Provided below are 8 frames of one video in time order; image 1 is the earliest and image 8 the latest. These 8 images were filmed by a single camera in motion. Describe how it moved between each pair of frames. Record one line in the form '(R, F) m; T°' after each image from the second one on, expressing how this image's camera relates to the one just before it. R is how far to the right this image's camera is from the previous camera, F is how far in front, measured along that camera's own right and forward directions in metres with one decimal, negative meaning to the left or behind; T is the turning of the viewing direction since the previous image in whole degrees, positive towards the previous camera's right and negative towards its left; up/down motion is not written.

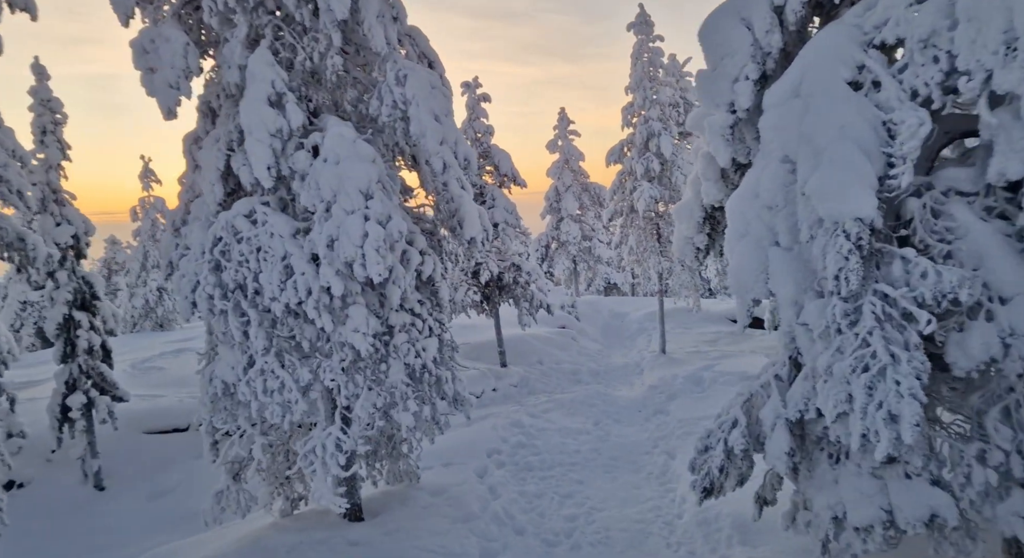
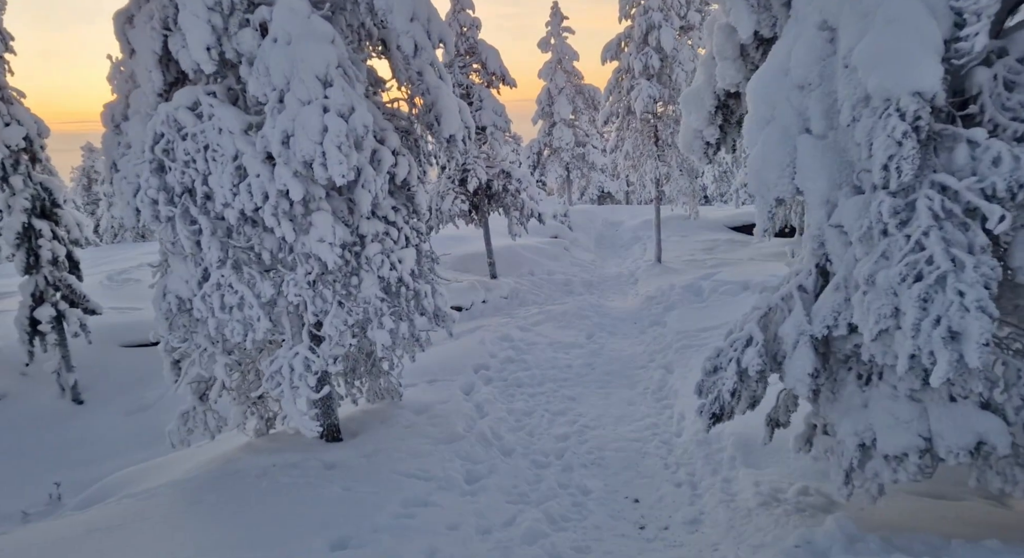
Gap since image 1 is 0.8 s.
(+0.1, +1.0) m; +1°
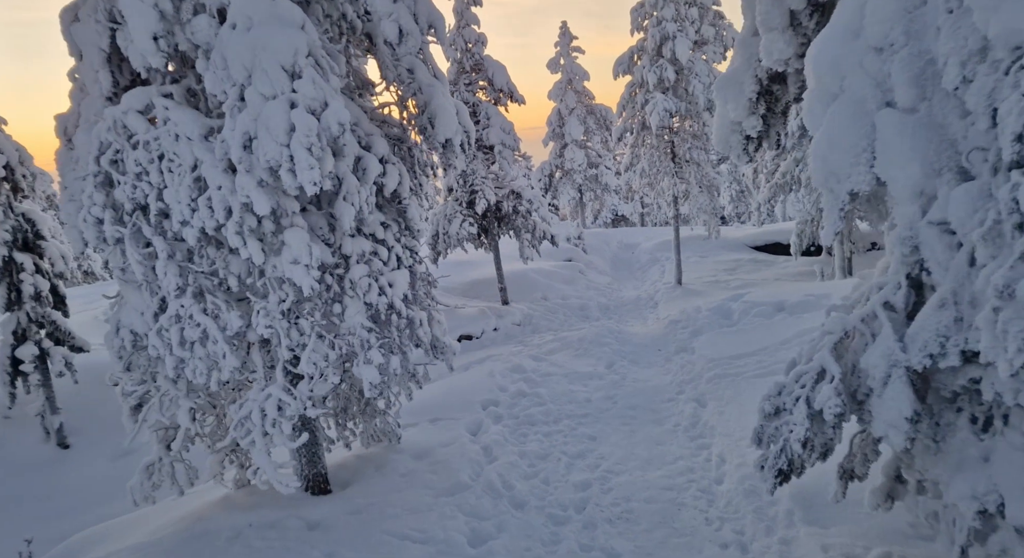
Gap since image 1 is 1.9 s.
(+0.1, +1.3) m; -1°
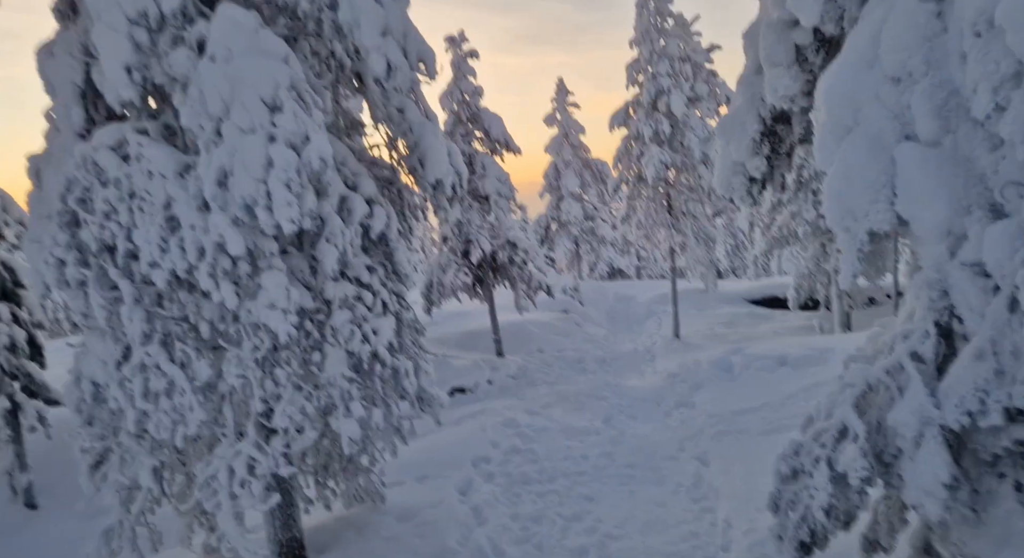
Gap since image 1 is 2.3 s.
(0.0, +0.4) m; 0°
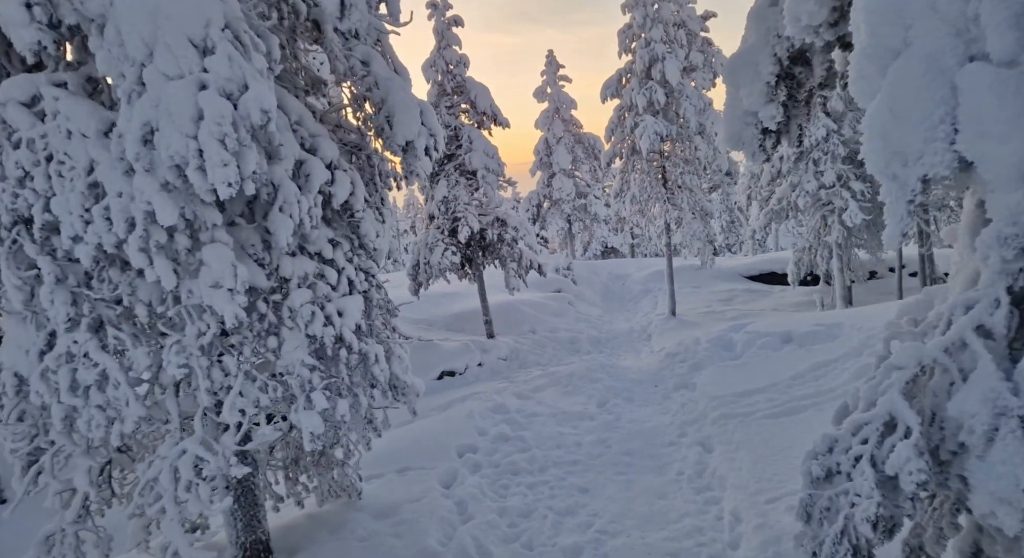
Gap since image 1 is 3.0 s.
(+0.1, +0.8) m; 0°
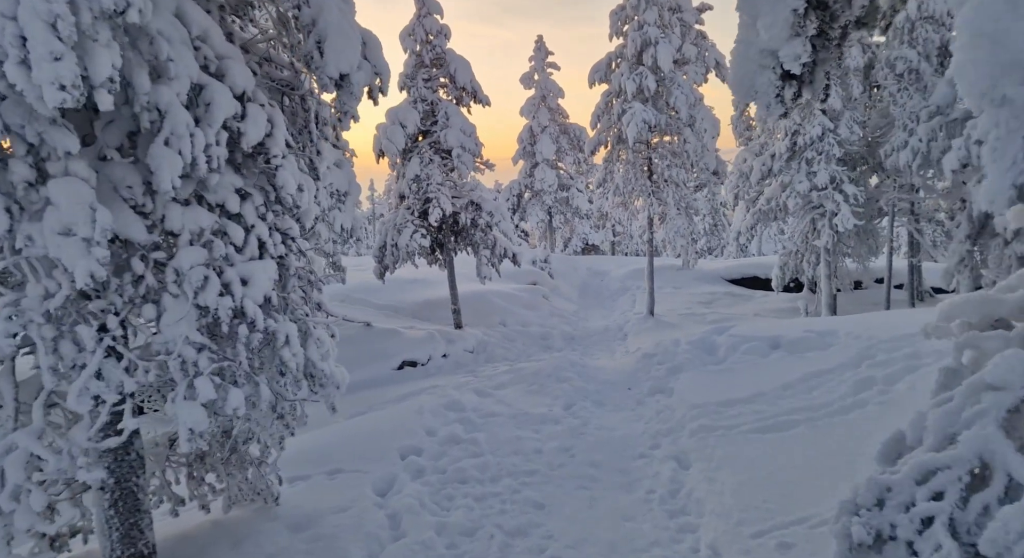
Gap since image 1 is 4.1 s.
(+0.3, +1.3) m; +2°
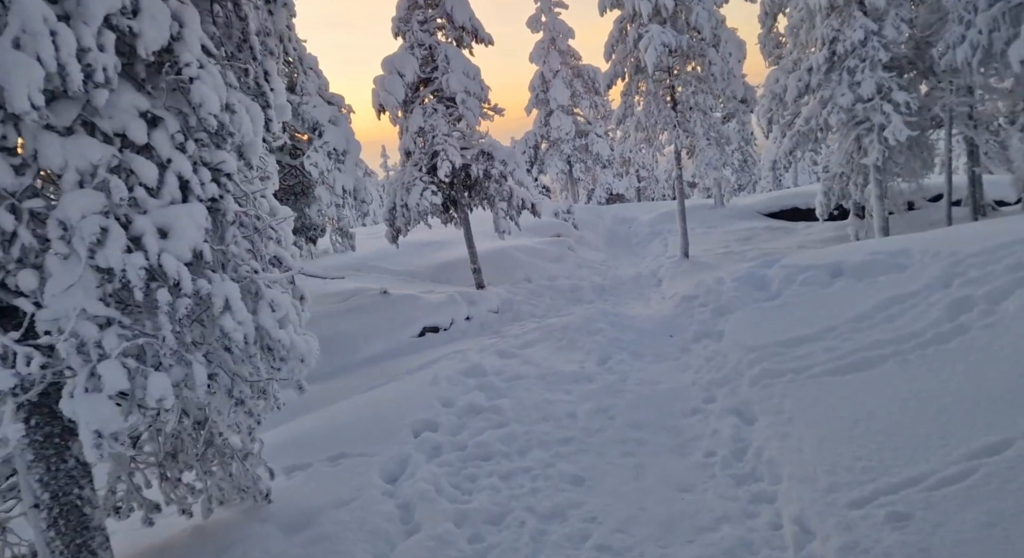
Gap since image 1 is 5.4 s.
(+0.1, +1.4) m; -3°
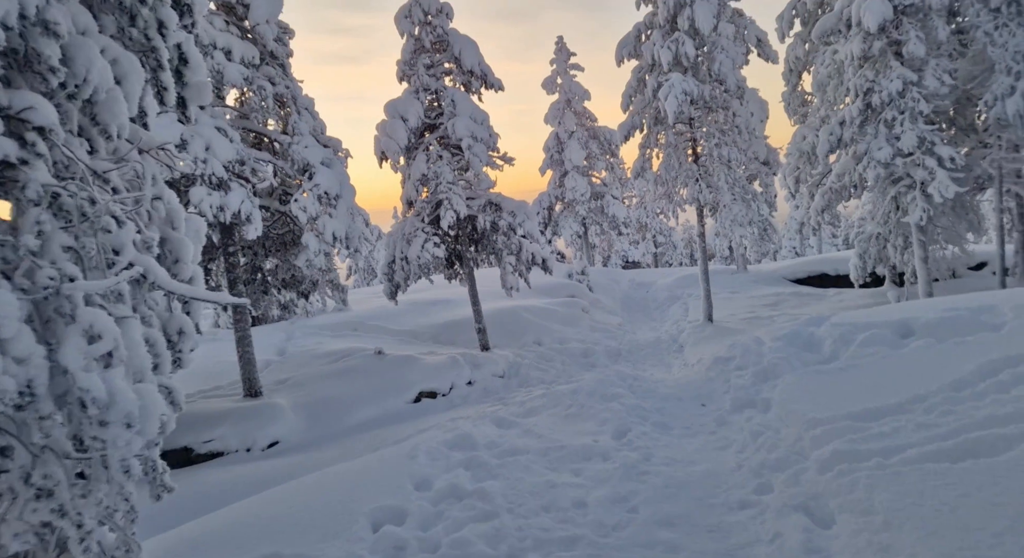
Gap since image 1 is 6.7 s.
(+0.2, +1.7) m; -1°
